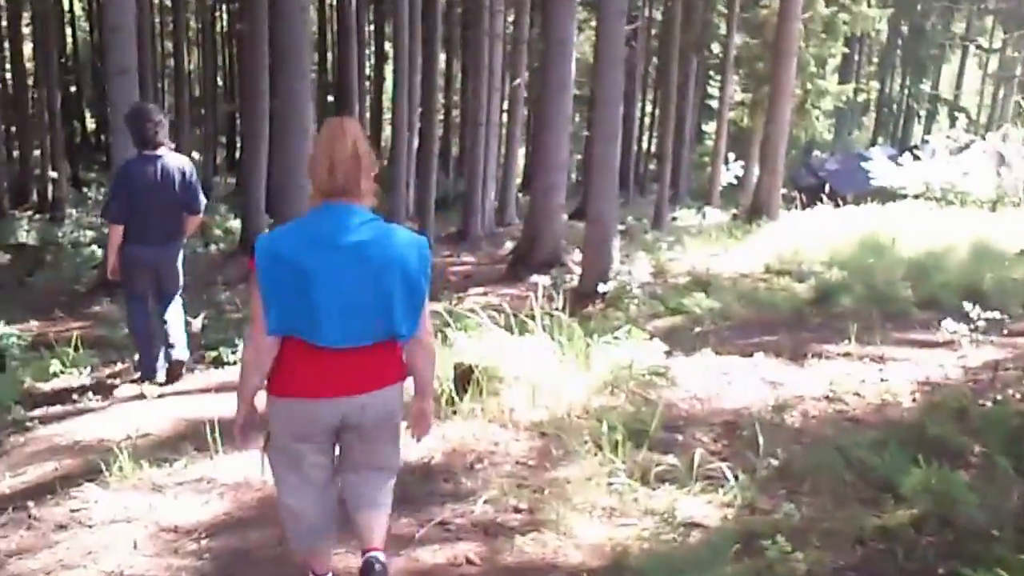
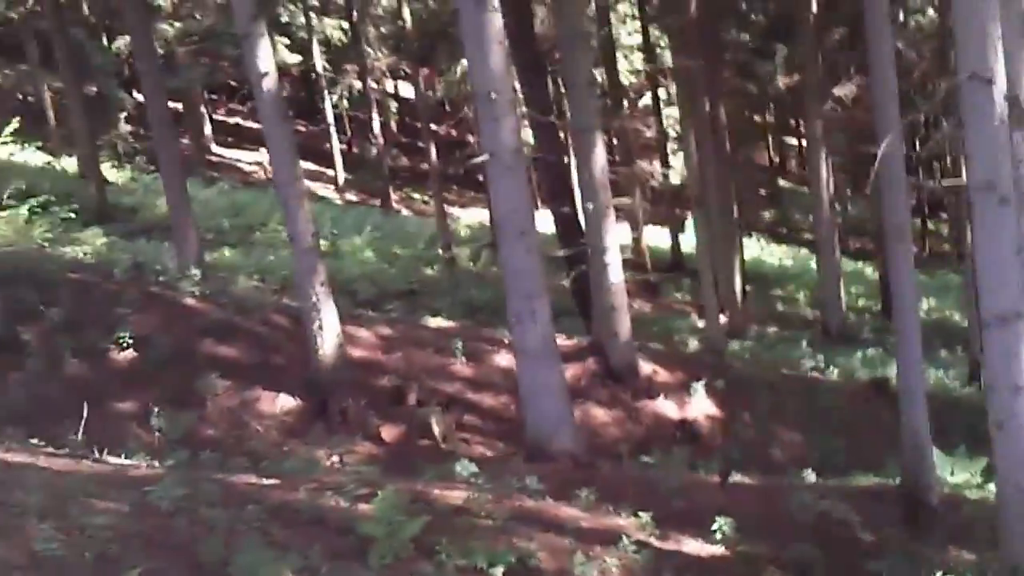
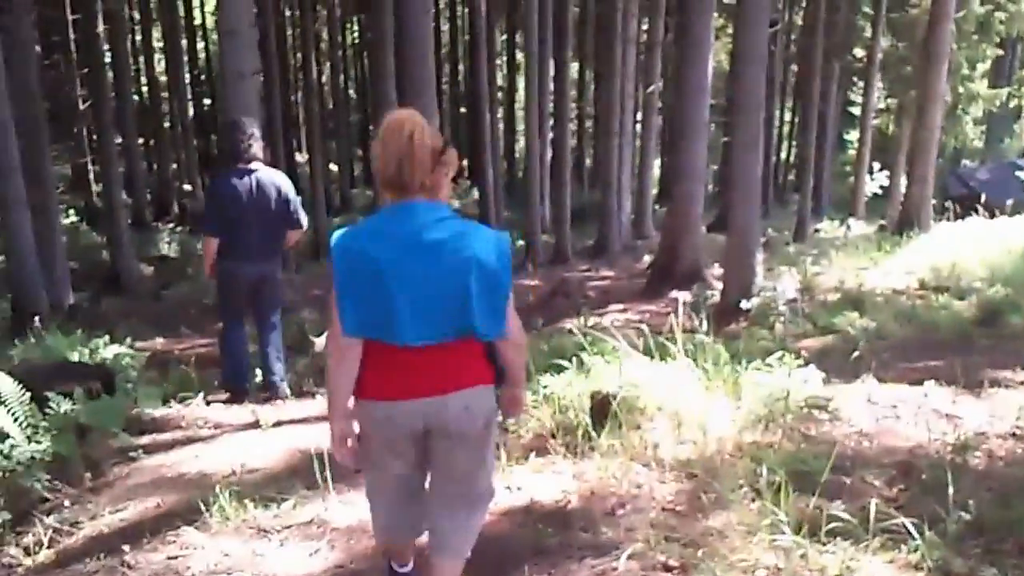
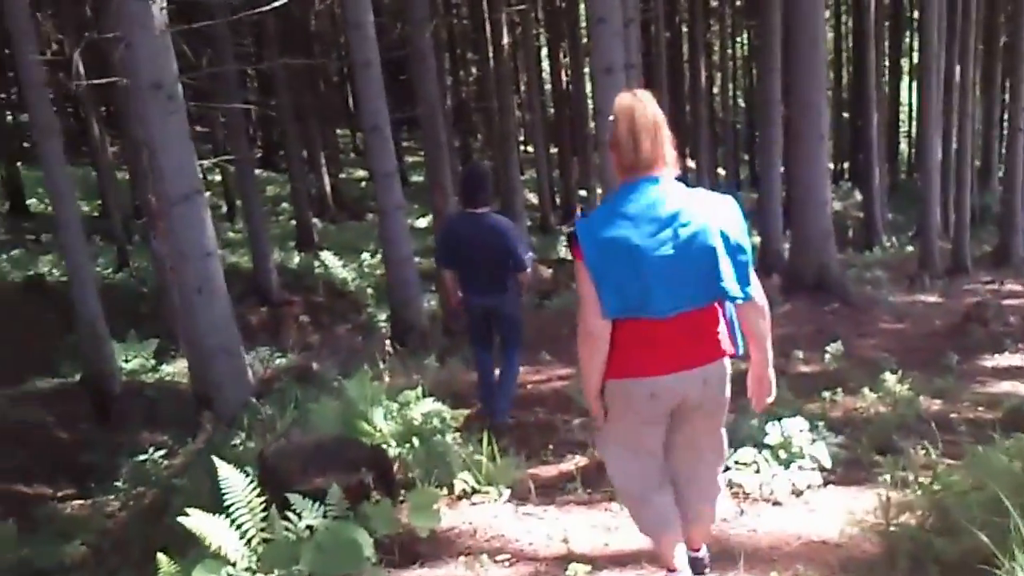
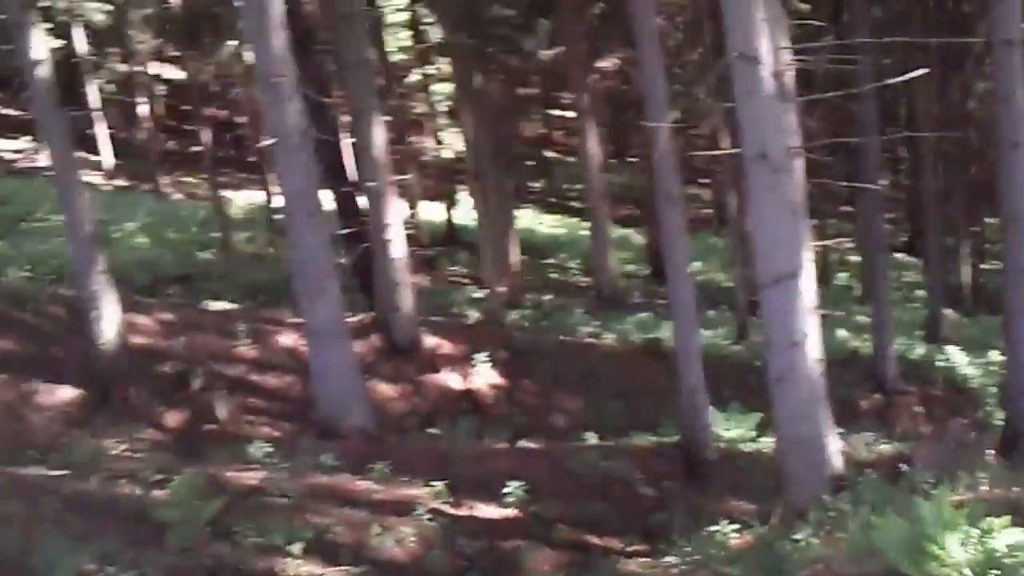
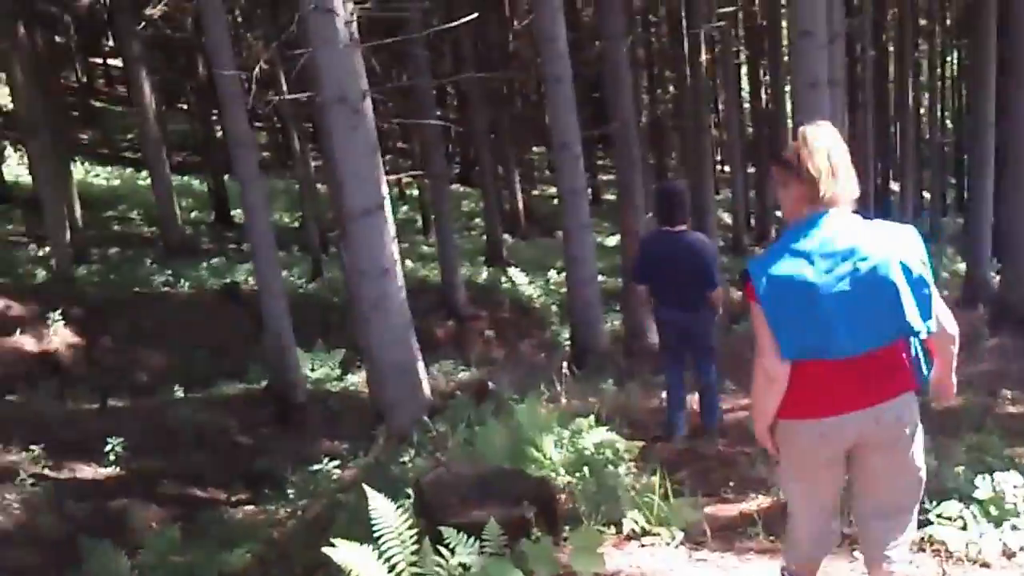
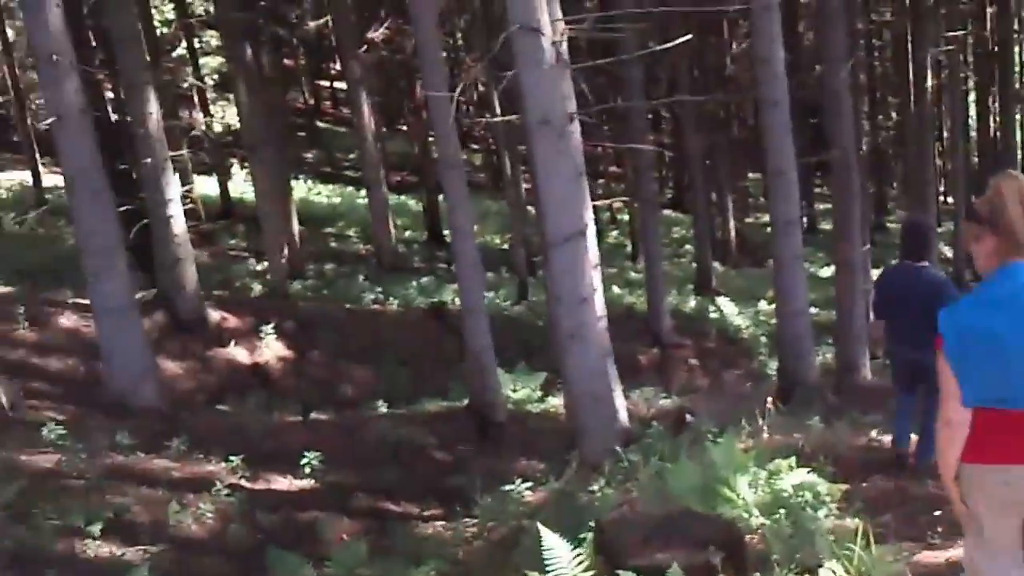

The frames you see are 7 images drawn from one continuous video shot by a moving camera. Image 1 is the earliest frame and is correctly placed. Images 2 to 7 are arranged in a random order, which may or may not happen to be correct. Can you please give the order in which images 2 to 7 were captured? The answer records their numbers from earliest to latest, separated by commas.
3, 4, 6, 7, 5, 2
